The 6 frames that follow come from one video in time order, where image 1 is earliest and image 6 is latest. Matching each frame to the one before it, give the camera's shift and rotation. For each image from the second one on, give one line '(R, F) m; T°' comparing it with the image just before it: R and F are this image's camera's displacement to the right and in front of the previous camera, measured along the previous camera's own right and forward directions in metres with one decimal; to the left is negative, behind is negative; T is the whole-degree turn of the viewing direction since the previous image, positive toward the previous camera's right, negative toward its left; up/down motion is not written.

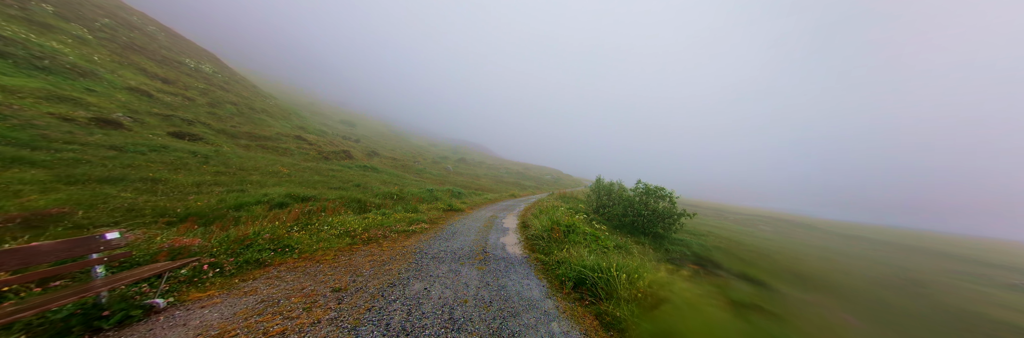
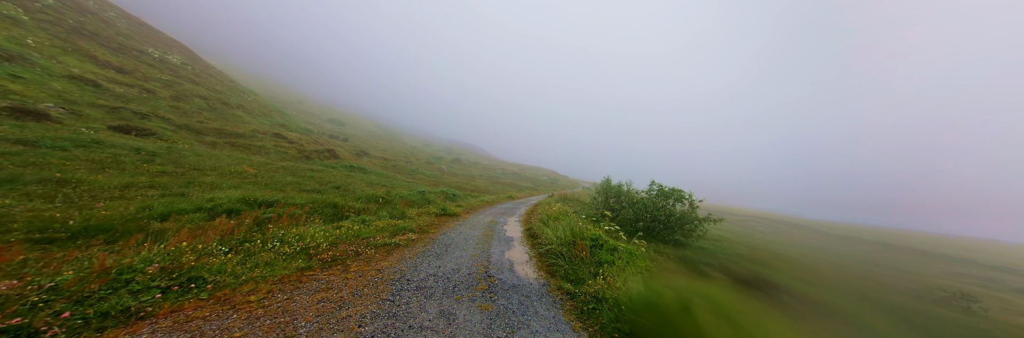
(-0.5, +2.0) m; +1°
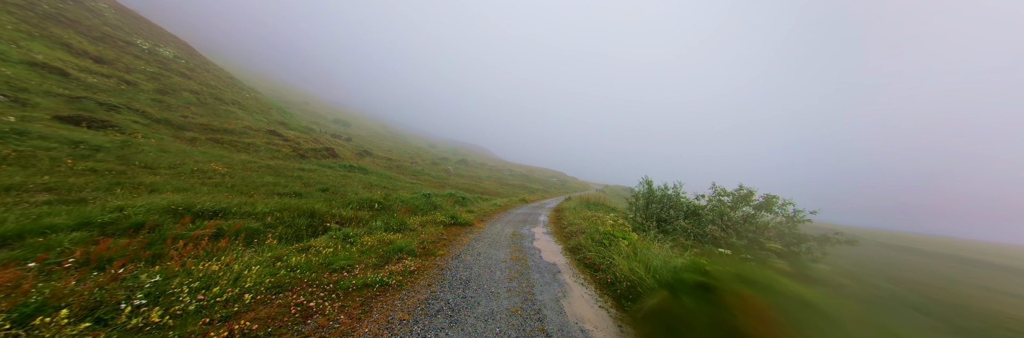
(-1.2, +3.4) m; -2°
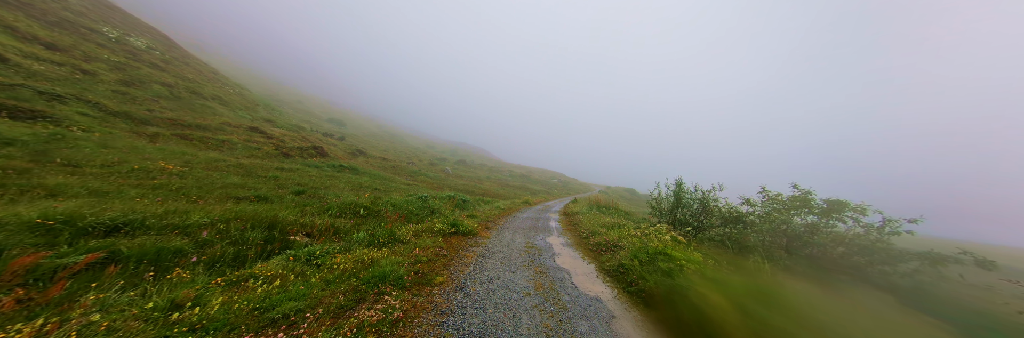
(-0.7, +2.2) m; 0°
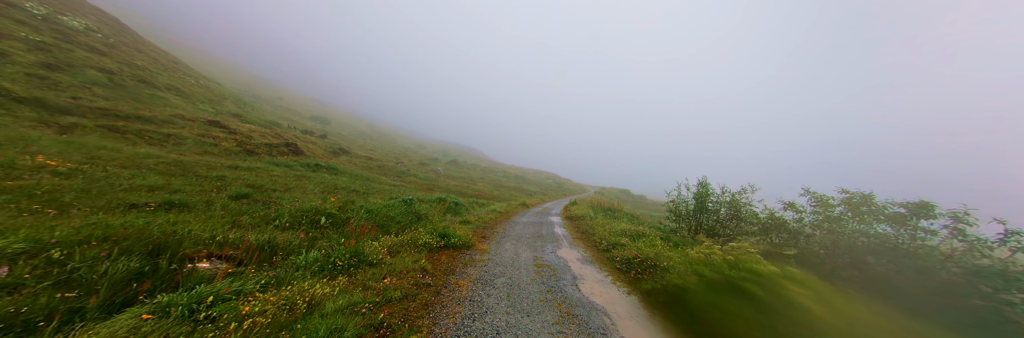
(-0.5, +2.4) m; +2°
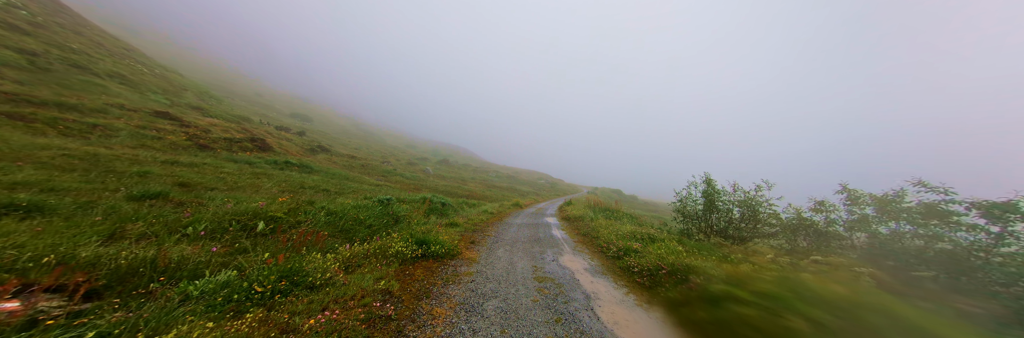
(-0.1, +1.8) m; +2°
